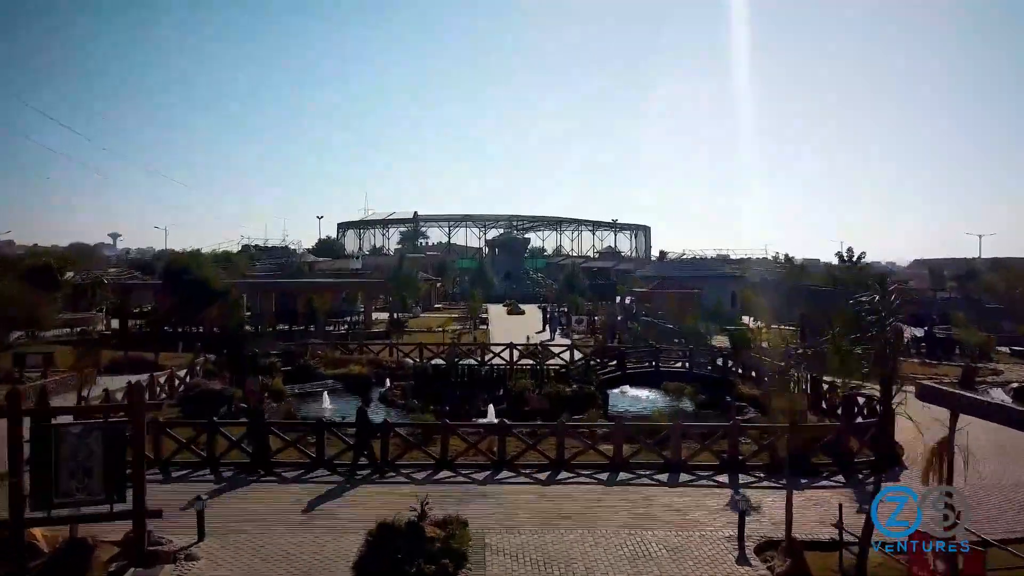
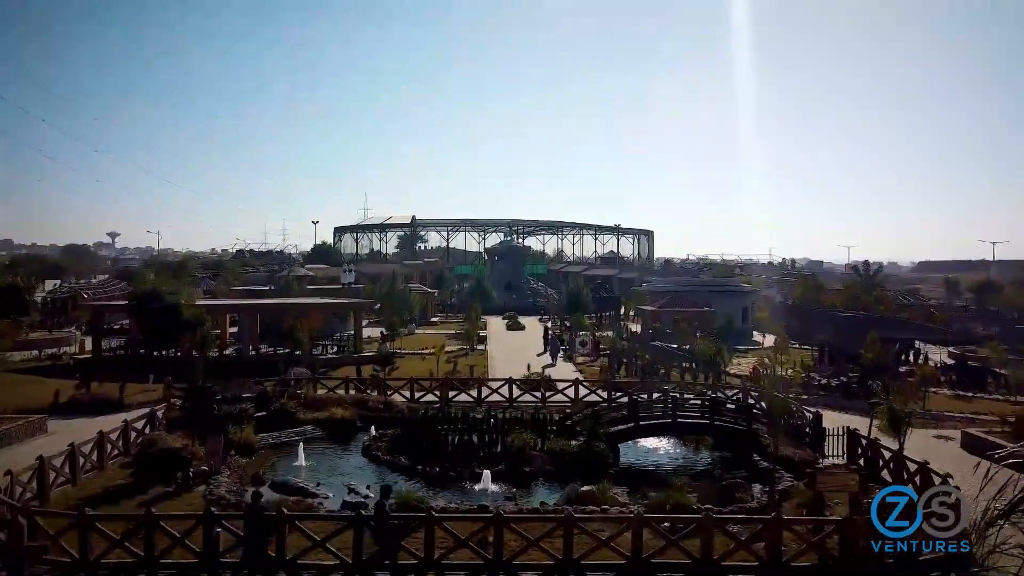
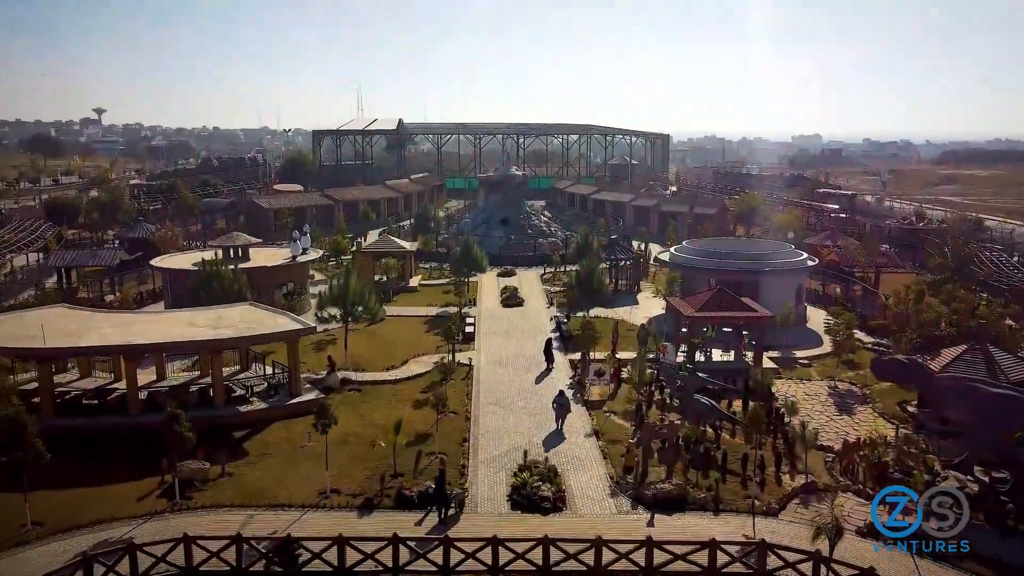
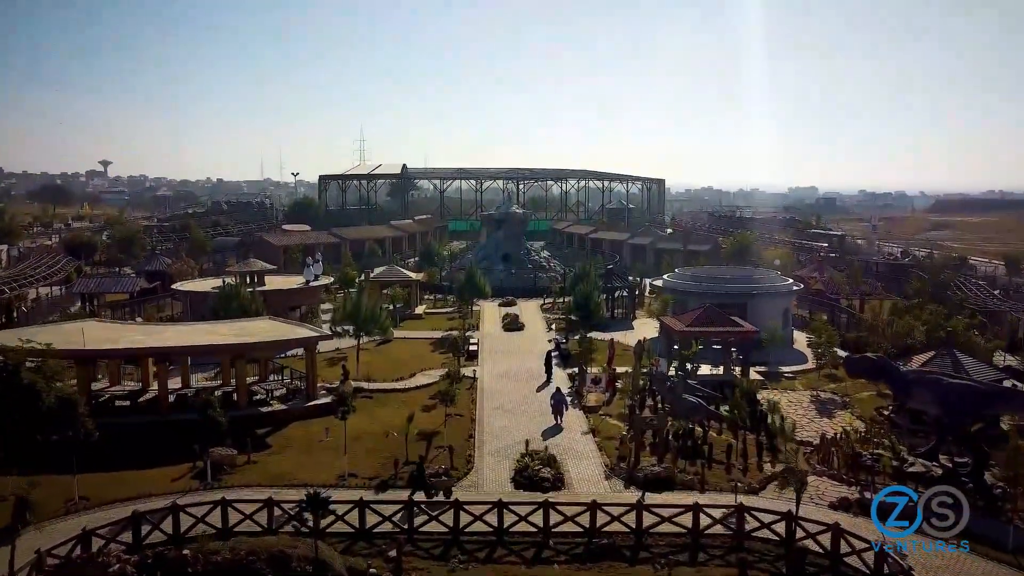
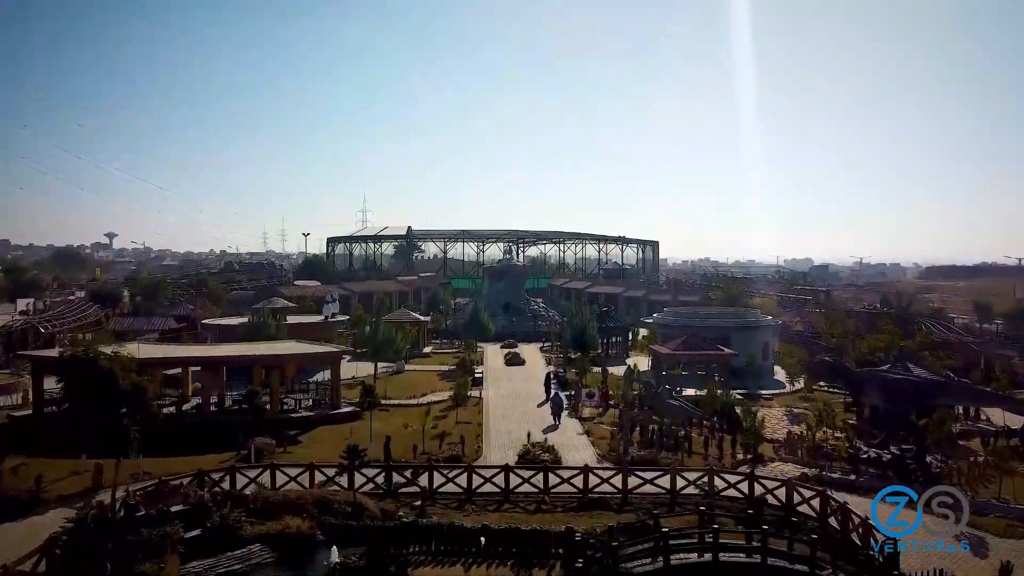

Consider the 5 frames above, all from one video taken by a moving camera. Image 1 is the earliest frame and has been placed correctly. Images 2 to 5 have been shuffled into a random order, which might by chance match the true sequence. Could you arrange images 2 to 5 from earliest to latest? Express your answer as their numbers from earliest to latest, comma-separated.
2, 5, 4, 3
